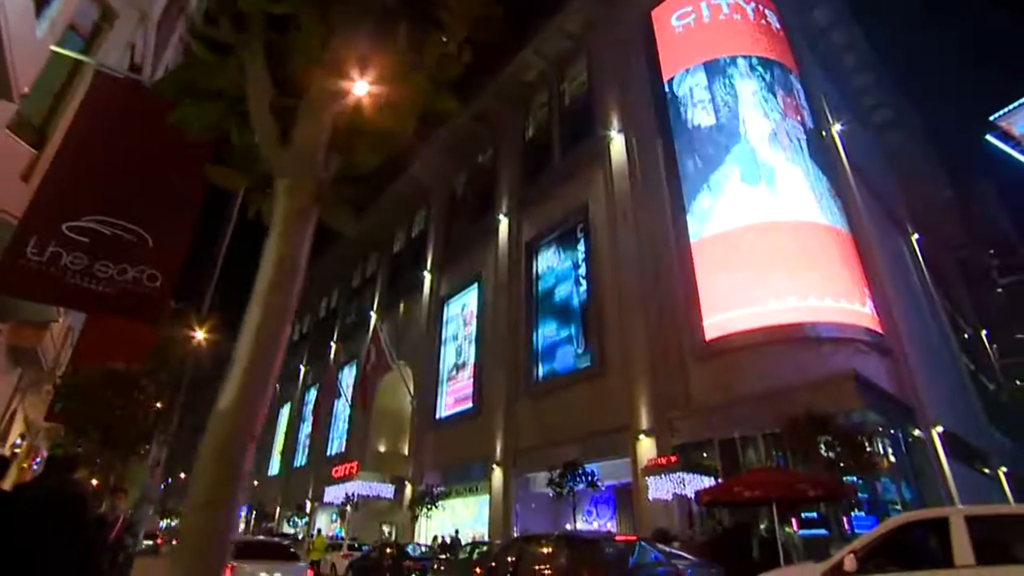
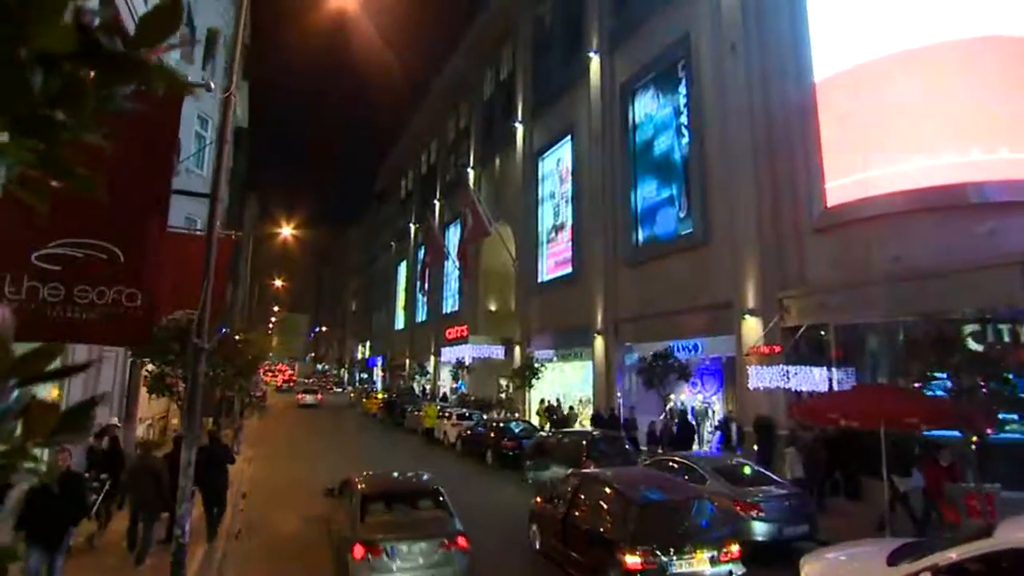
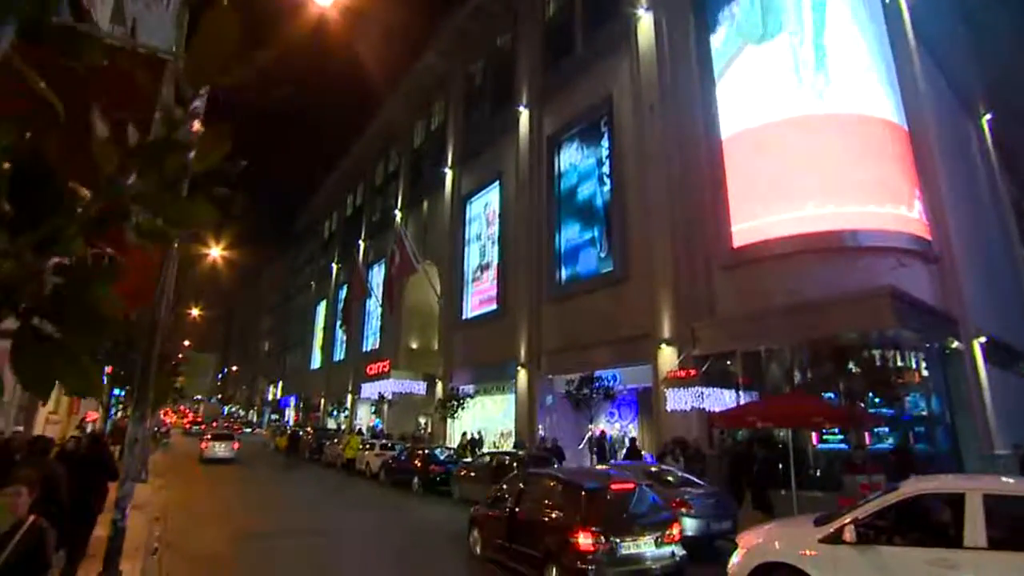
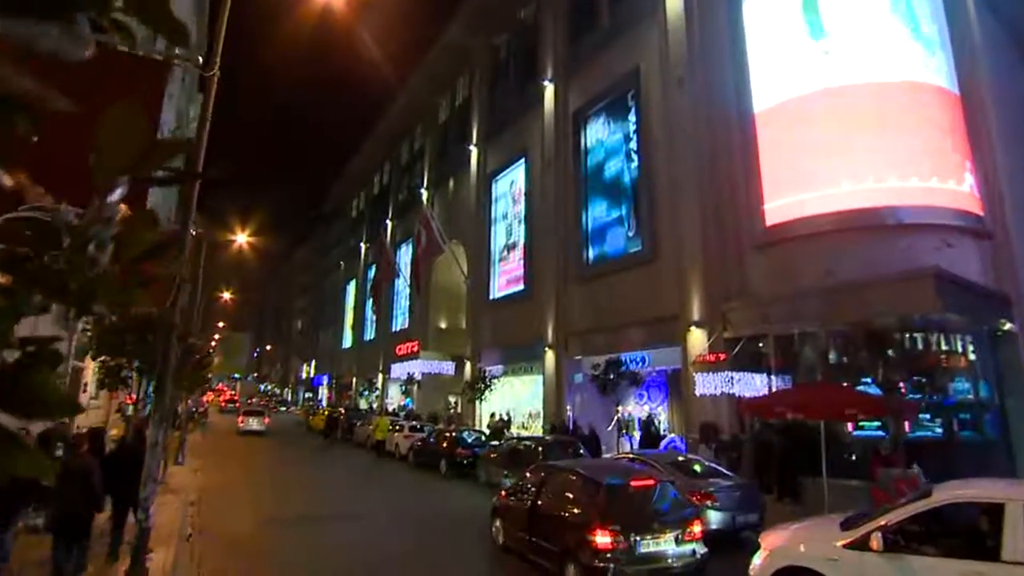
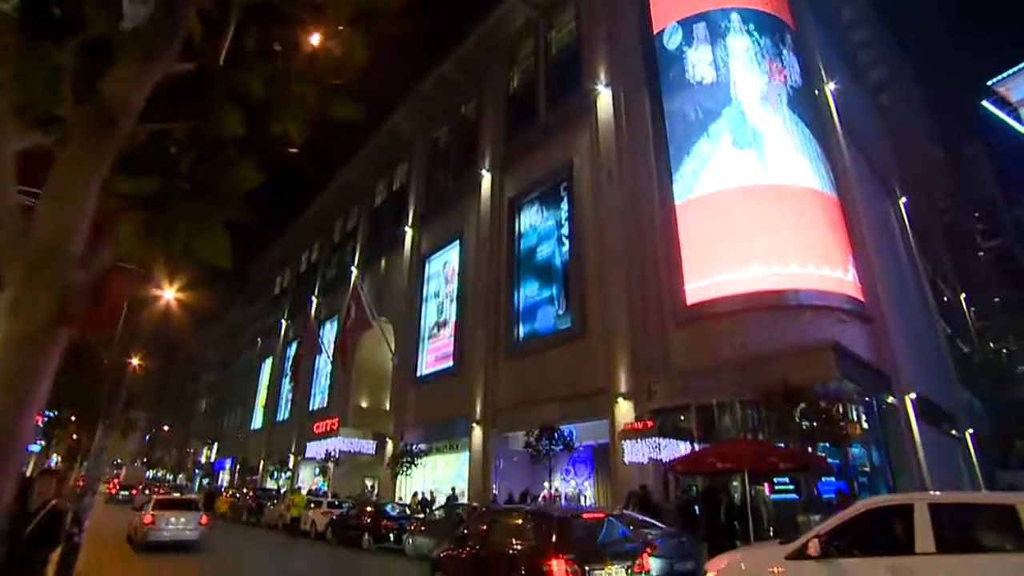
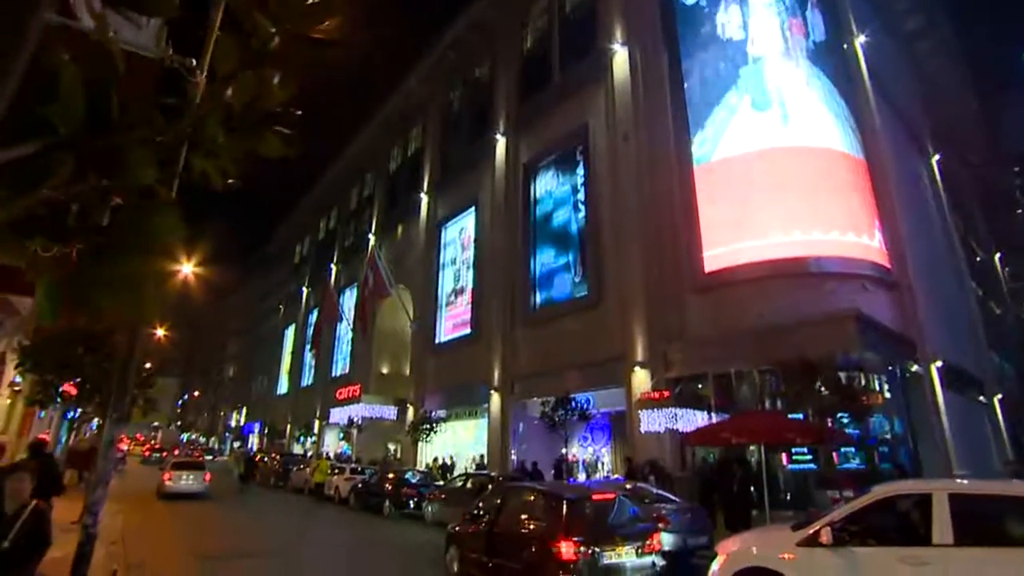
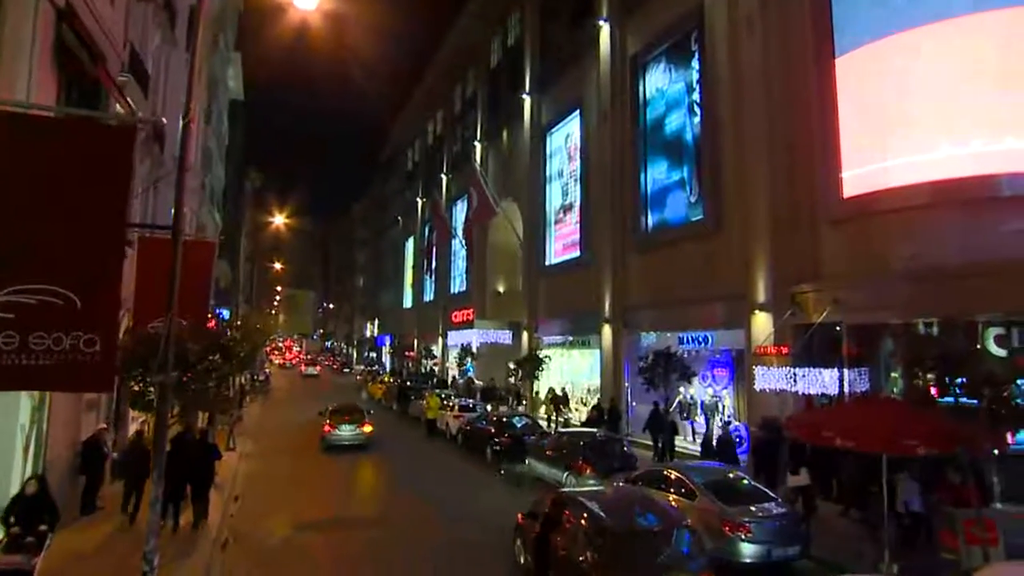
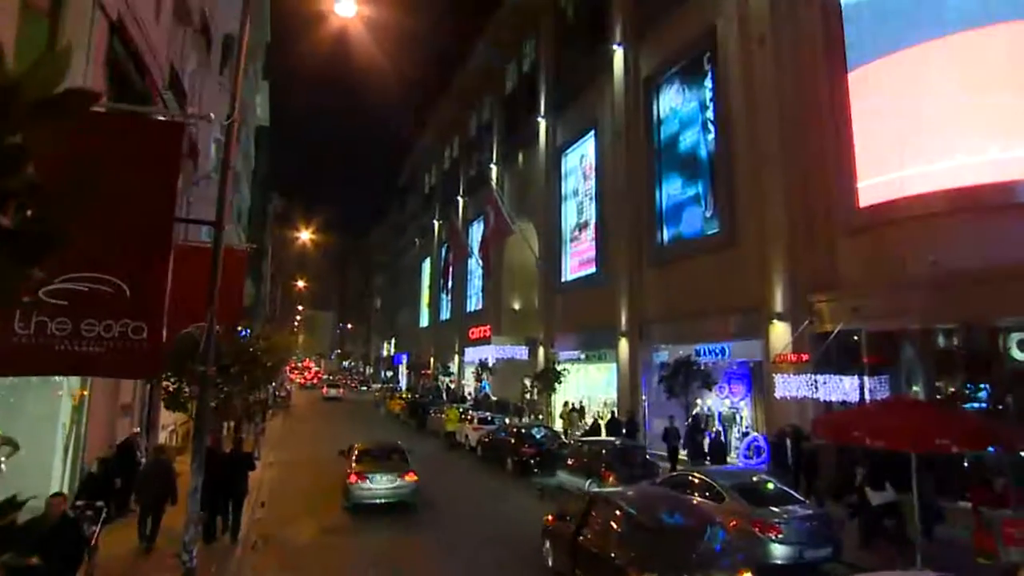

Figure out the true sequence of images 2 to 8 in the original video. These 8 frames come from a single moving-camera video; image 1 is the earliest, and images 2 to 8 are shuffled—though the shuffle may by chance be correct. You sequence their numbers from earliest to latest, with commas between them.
5, 6, 3, 4, 2, 8, 7
